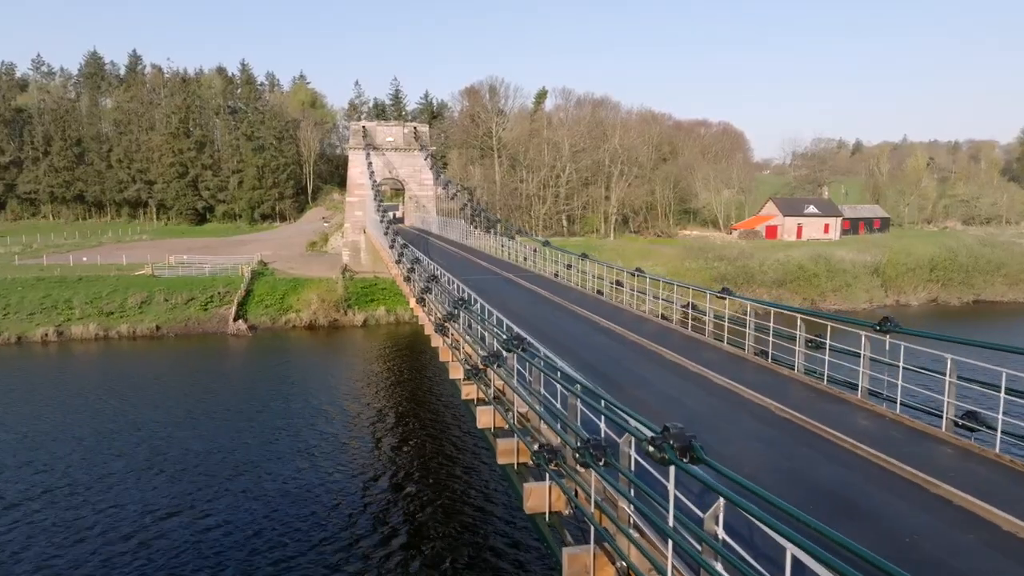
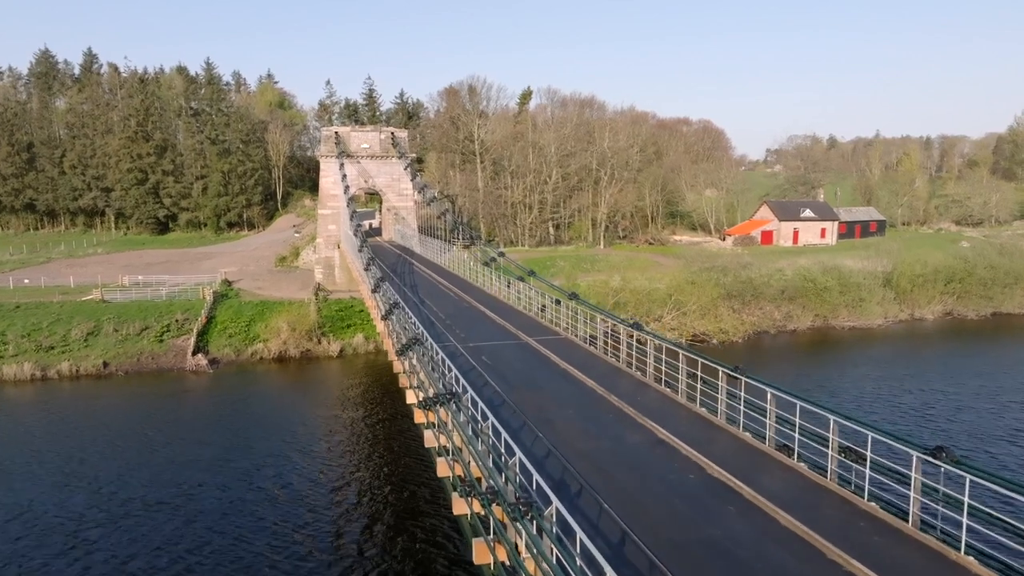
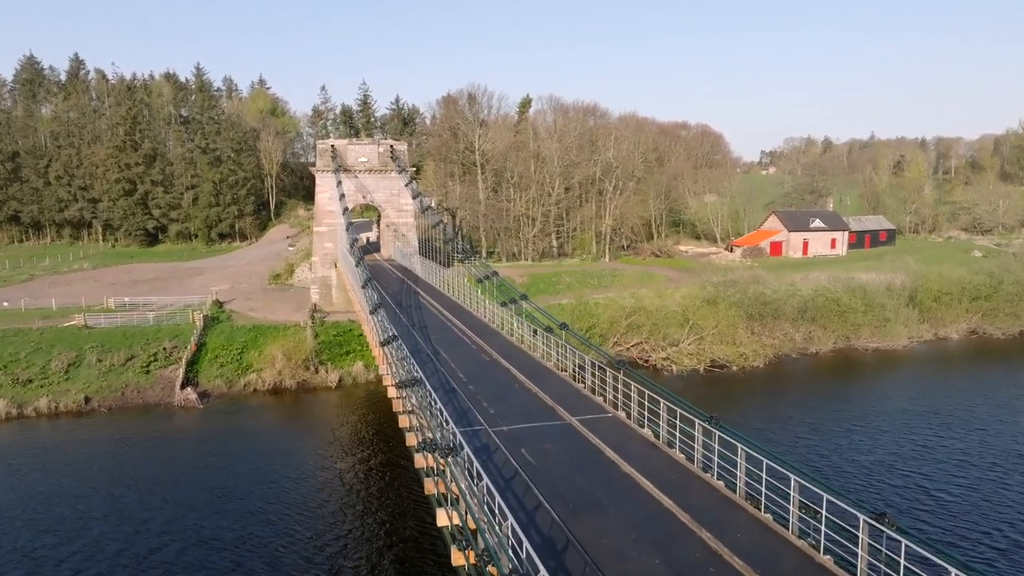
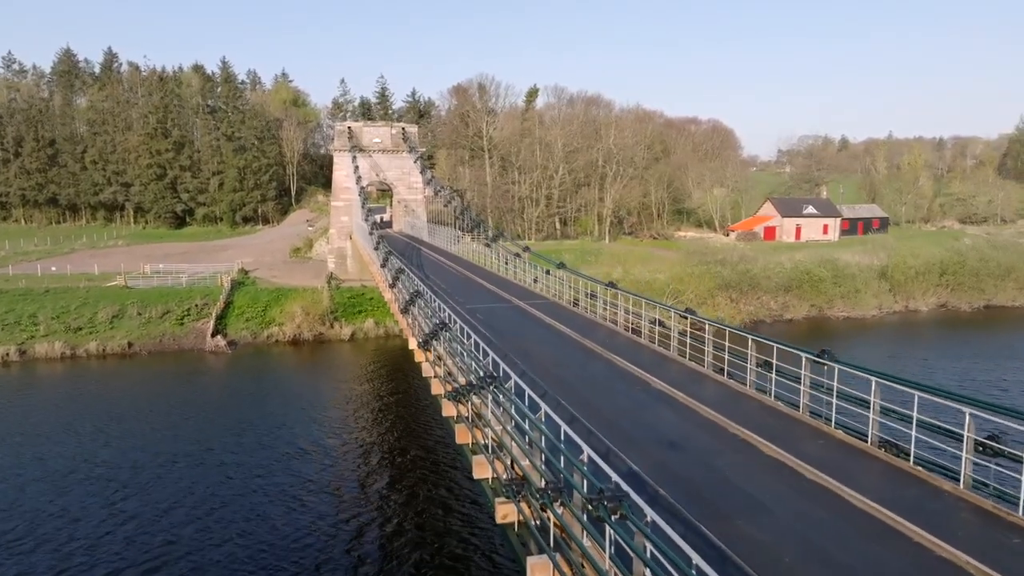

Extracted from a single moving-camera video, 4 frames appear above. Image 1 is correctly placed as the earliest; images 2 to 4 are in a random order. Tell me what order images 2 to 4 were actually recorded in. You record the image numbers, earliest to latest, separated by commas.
4, 2, 3
